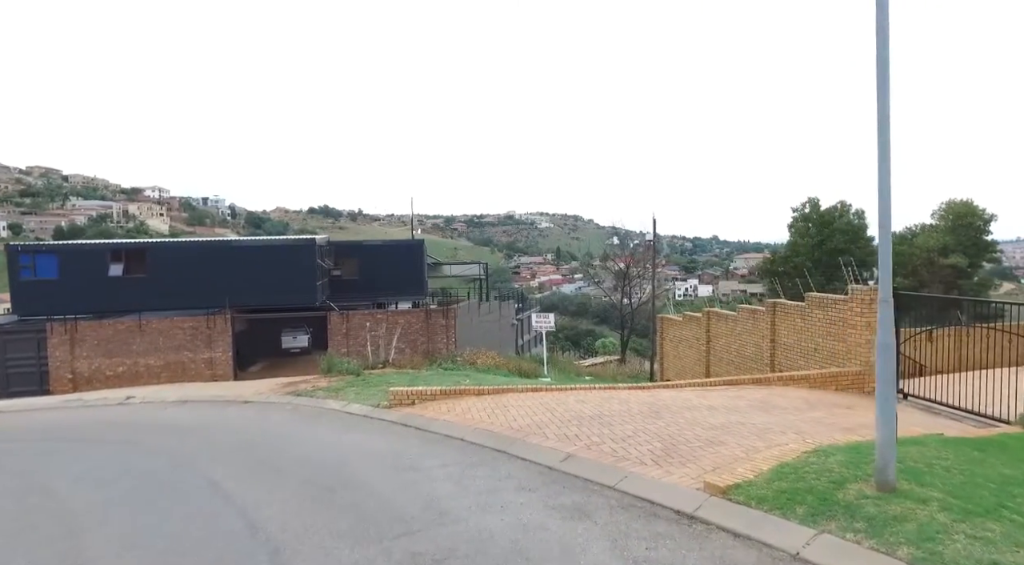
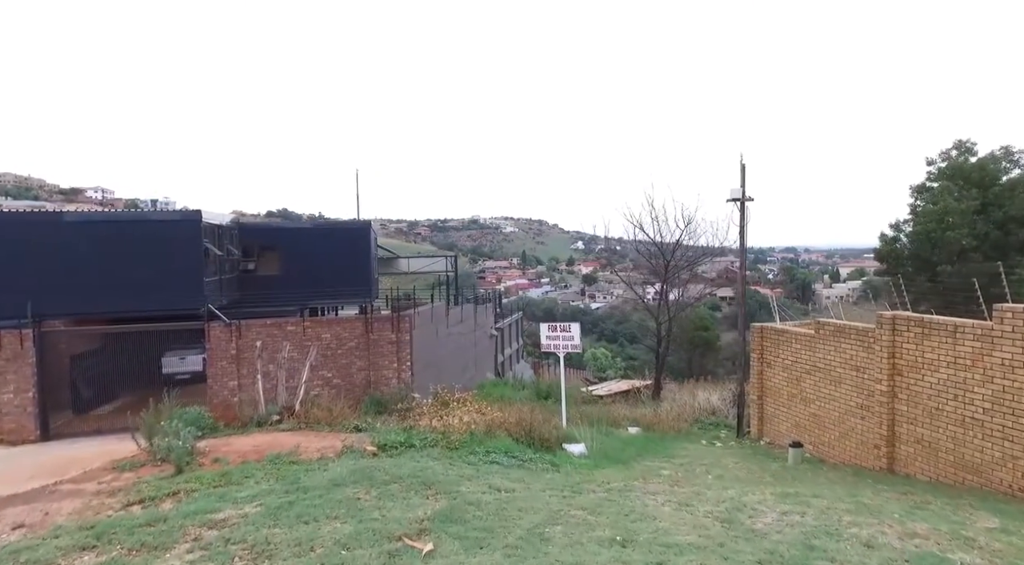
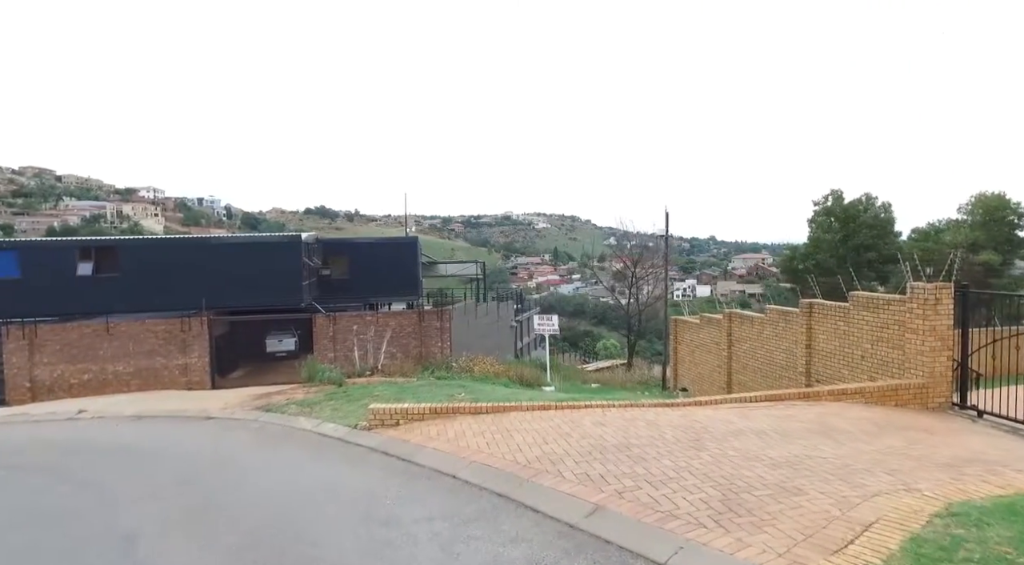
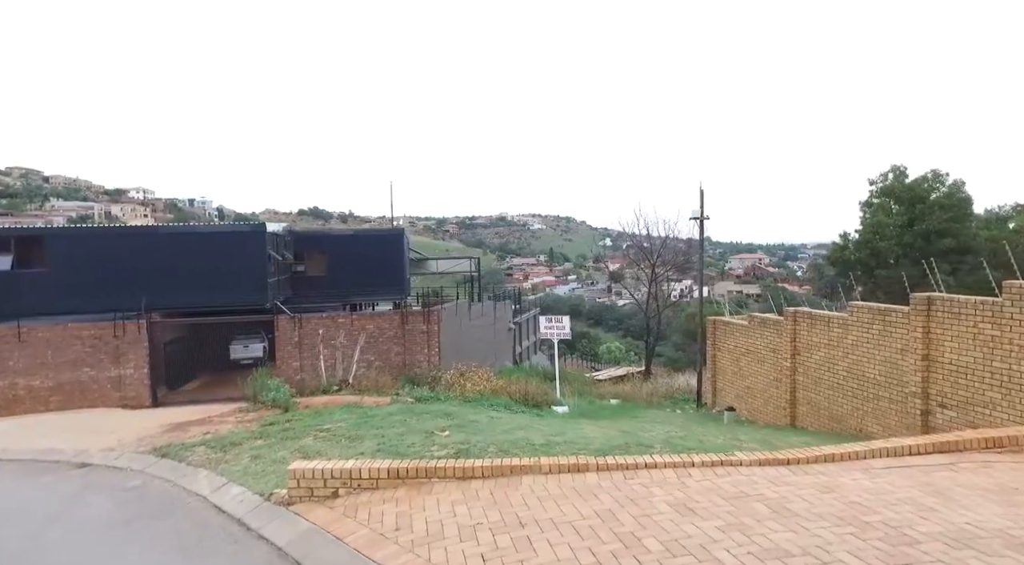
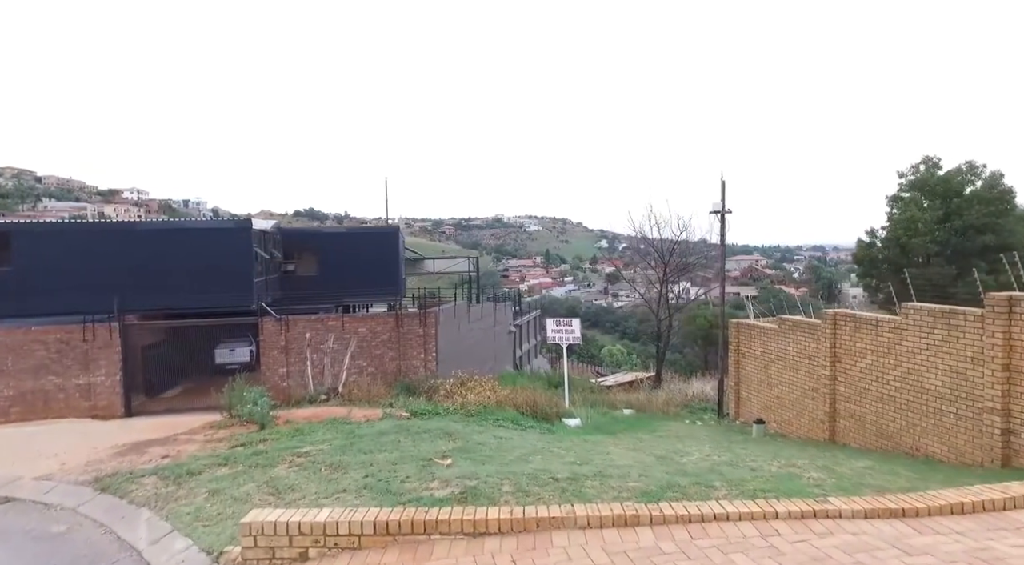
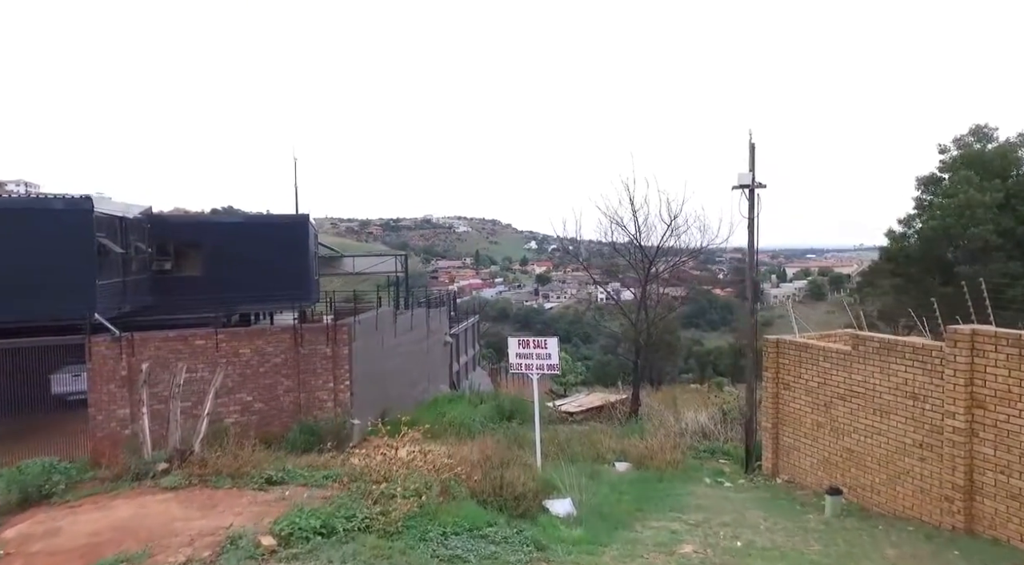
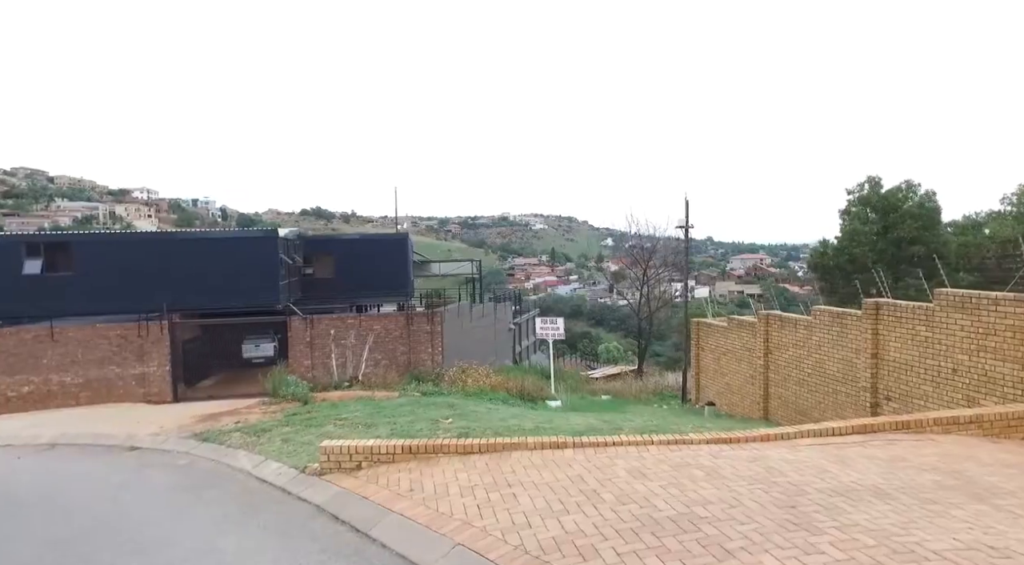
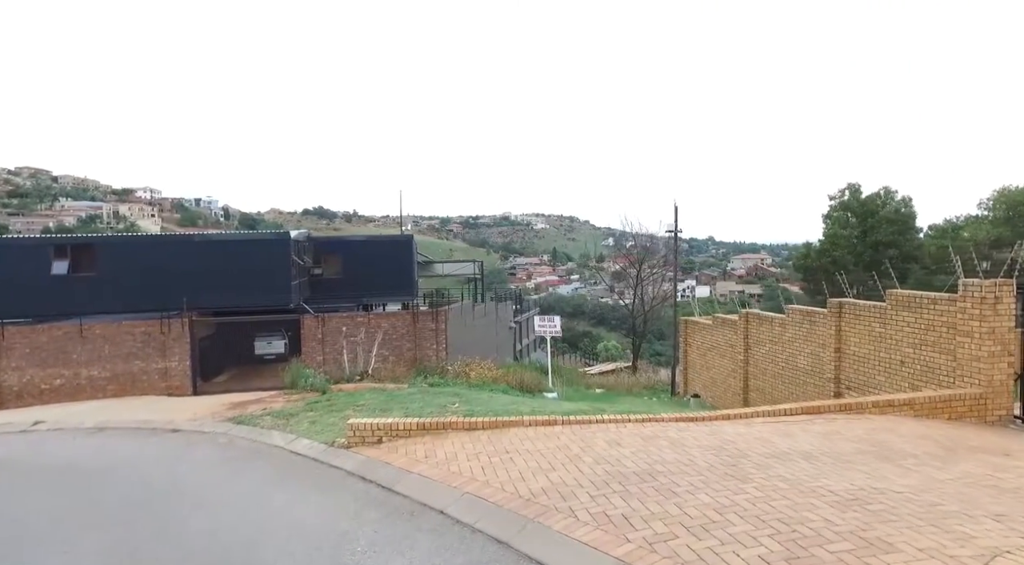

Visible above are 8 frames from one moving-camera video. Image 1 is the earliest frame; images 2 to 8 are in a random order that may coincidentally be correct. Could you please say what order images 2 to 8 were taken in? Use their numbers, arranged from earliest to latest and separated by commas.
3, 8, 7, 4, 5, 2, 6
